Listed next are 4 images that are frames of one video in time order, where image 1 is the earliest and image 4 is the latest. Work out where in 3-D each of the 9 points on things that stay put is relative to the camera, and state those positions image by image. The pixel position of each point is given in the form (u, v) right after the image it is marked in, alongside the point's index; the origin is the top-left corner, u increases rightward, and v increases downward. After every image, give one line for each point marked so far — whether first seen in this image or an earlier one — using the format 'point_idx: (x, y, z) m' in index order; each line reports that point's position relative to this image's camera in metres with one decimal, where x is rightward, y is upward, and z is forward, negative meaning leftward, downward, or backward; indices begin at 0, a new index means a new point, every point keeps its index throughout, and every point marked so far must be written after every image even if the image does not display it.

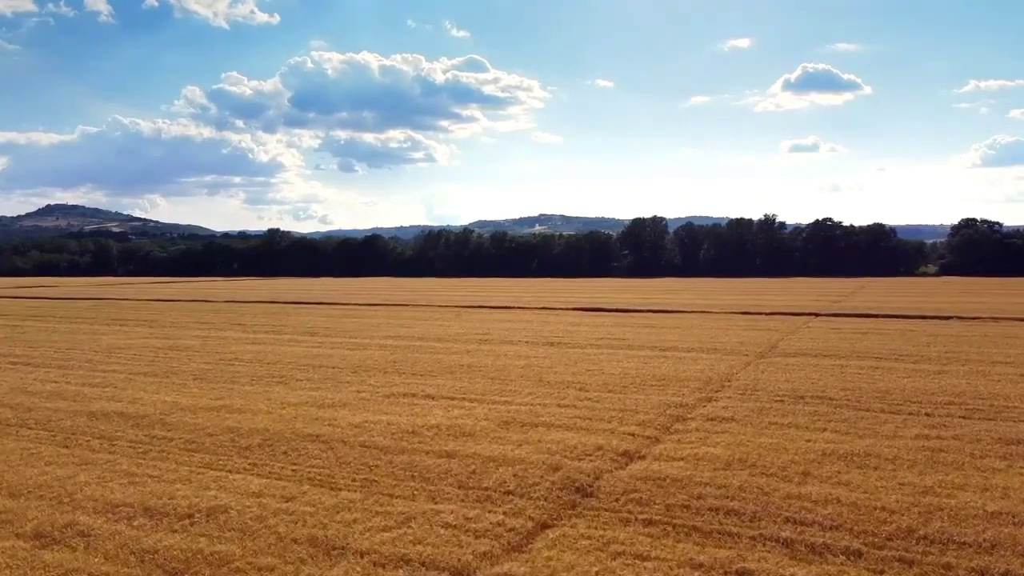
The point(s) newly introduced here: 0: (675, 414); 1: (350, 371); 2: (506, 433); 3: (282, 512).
0: (+3.0, -2.3, +13.4) m
1: (-4.3, -2.2, +19.5) m
2: (-0.1, -2.4, +12.2) m
3: (-2.7, -2.6, +8.5) m
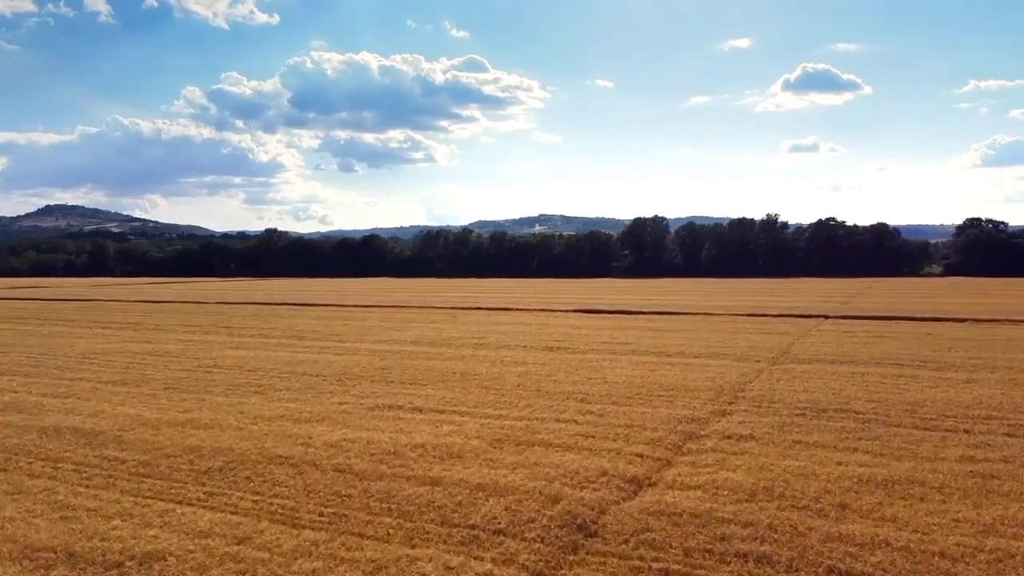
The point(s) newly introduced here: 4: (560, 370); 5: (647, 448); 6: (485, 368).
0: (+2.9, -2.4, +12.1) m
1: (-4.4, -2.3, +18.2) m
2: (-0.2, -2.5, +10.9) m
3: (-2.8, -2.6, +7.2) m
4: (+1.2, -2.1, +18.8) m
5: (+2.0, -2.4, +11.1) m
6: (-0.7, -2.1, +19.5) m
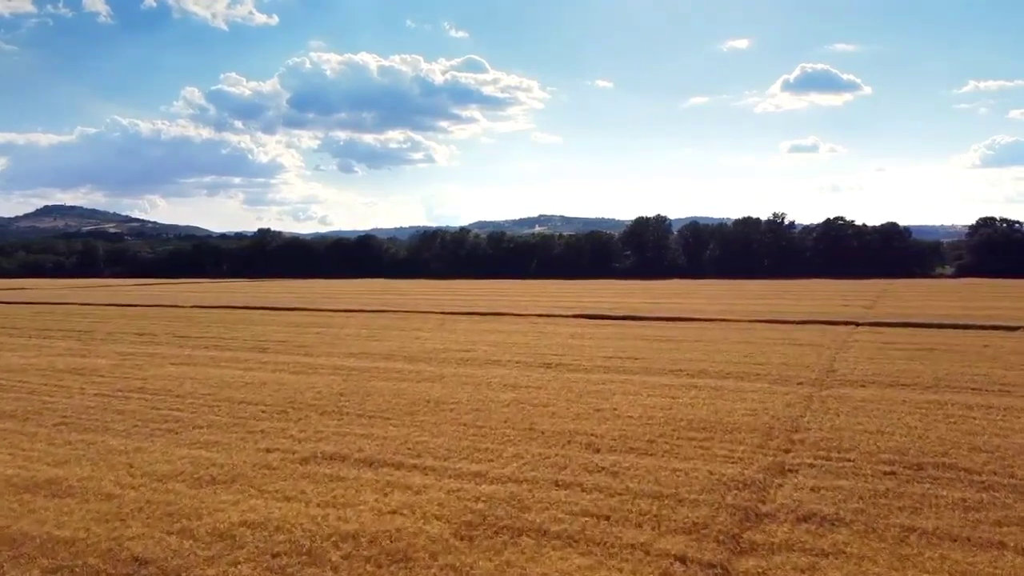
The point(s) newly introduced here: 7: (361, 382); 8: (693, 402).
0: (+2.6, -2.5, +8.4) m
1: (-4.7, -2.4, +14.5) m
2: (-0.4, -2.6, +7.2) m
3: (-3.0, -2.8, +3.5) m
4: (+1.0, -2.3, +15.1) m
5: (+1.8, -2.6, +7.4) m
6: (-1.0, -2.3, +15.7) m
7: (-3.7, -2.3, +18.0) m
8: (+3.6, -2.3, +14.7) m
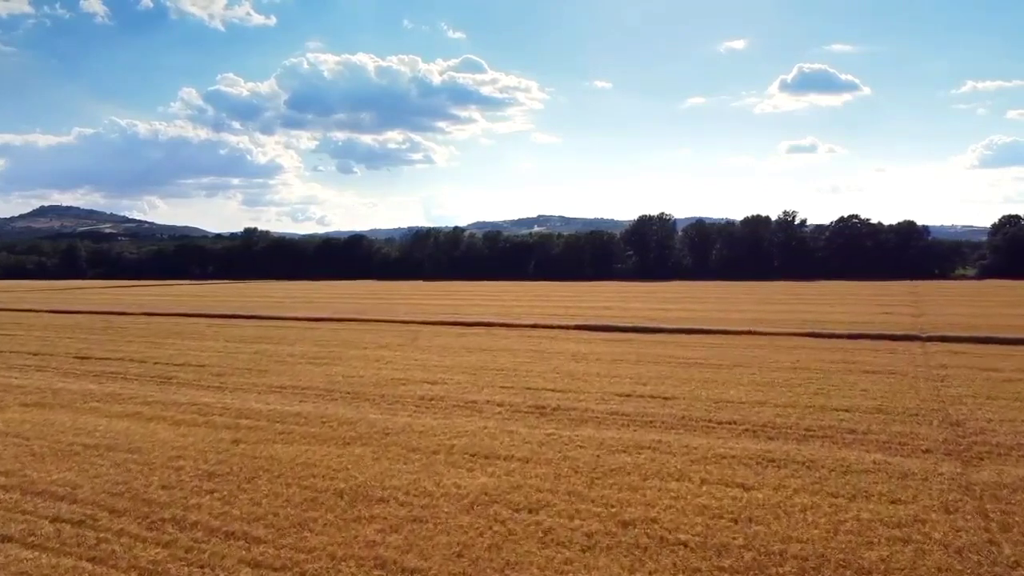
0: (+2.2, -2.8, +2.4) m
1: (-5.1, -2.7, +8.5) m
2: (-0.8, -2.9, +1.2) m
3: (-3.4, -3.0, -2.5) m
4: (+0.6, -2.5, +9.1) m
5: (+1.4, -2.8, +1.4) m
6: (-1.4, -2.6, +9.8) m
7: (-4.1, -2.5, +12.0) m
8: (+3.2, -2.5, +8.7) m
